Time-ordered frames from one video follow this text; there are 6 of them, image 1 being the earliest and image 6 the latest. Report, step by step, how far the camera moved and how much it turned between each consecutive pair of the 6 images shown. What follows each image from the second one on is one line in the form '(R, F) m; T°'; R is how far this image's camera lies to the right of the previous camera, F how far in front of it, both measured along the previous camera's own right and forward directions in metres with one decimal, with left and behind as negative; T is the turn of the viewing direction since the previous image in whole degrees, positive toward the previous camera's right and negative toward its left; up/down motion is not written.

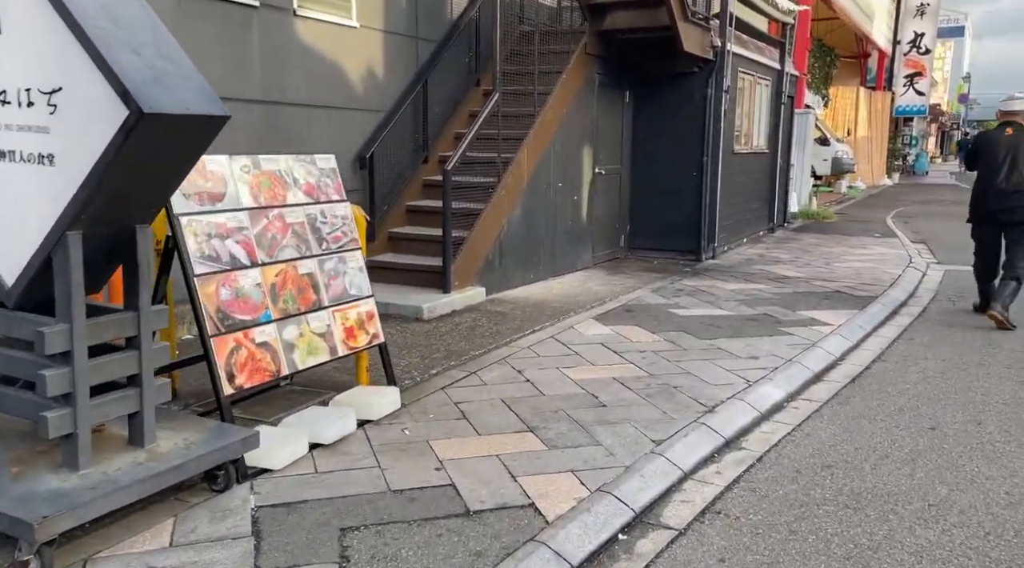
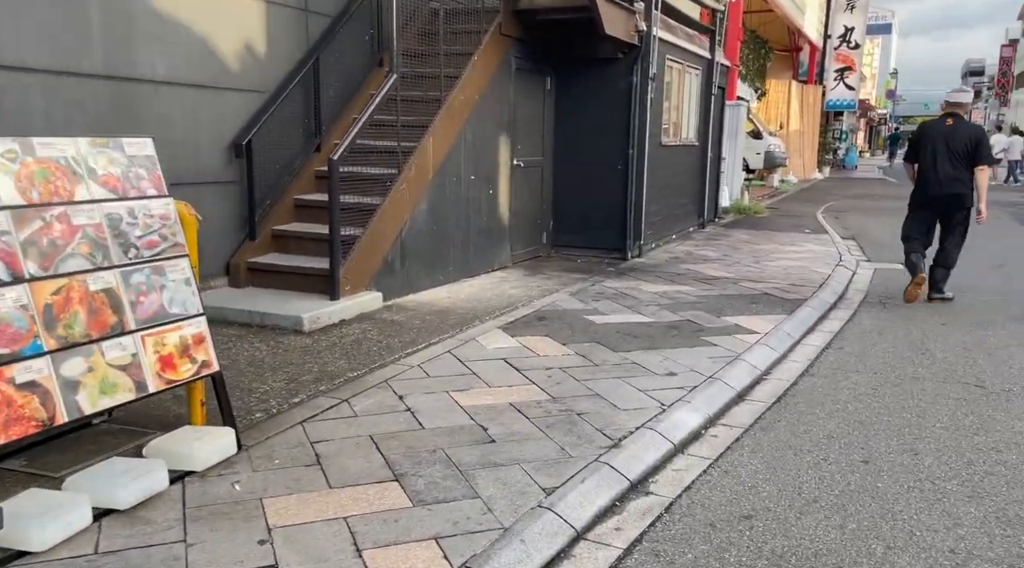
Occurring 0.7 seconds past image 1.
(+0.2, +0.6) m; +4°
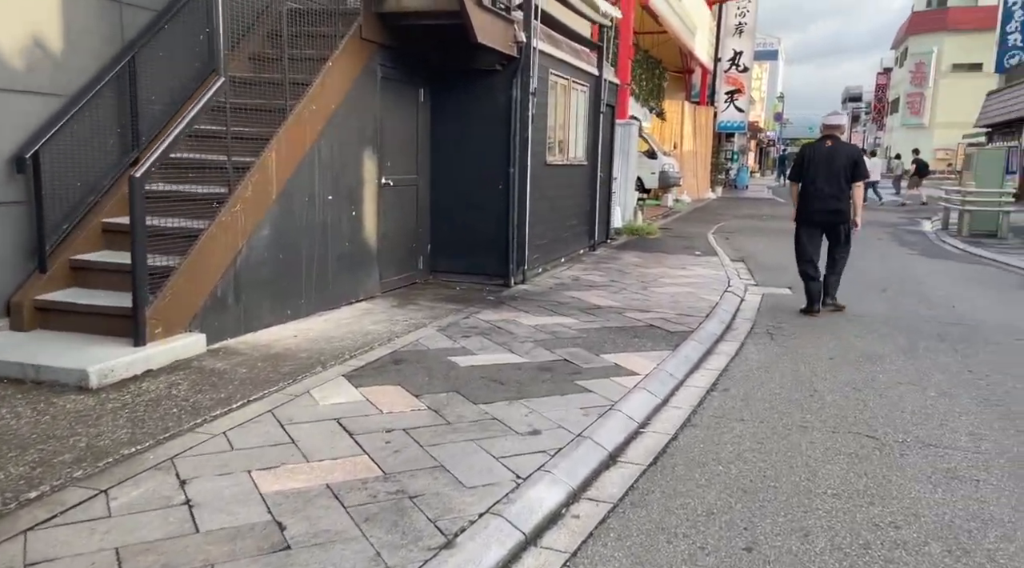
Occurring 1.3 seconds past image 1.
(+0.3, +0.7) m; +6°
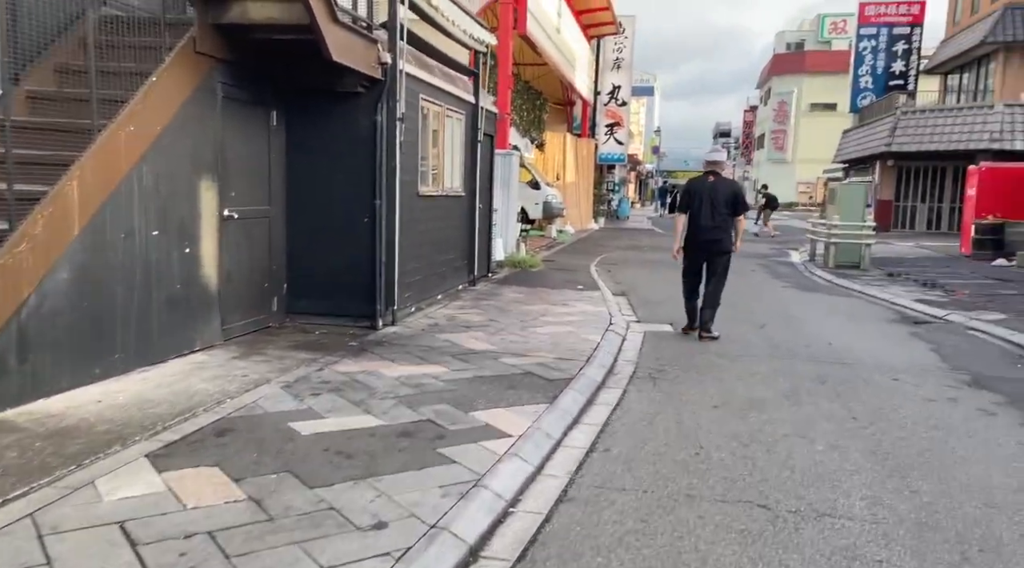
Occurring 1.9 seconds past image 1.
(+0.2, +0.7) m; +7°
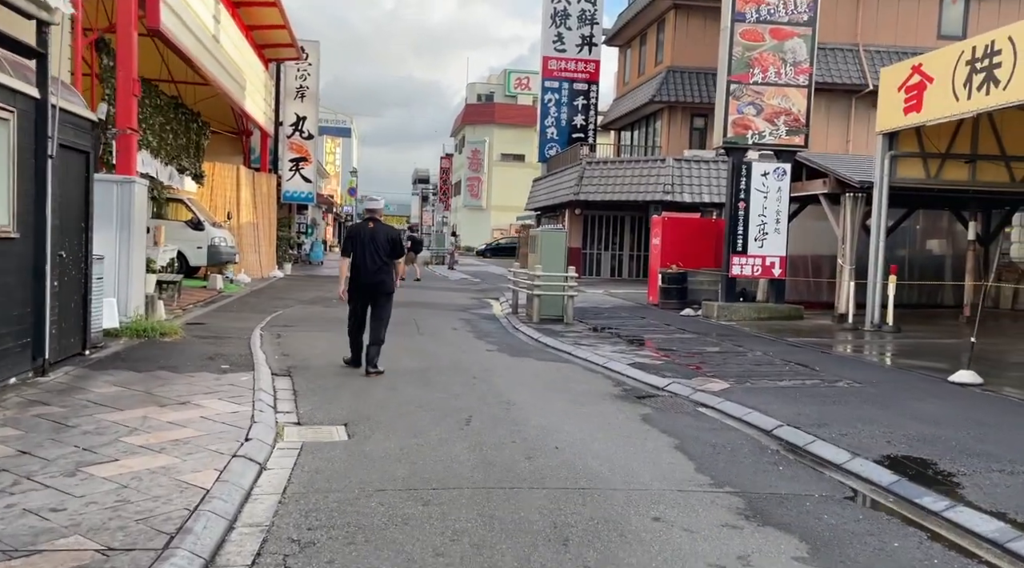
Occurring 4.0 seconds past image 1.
(+0.9, +3.5) m; +18°
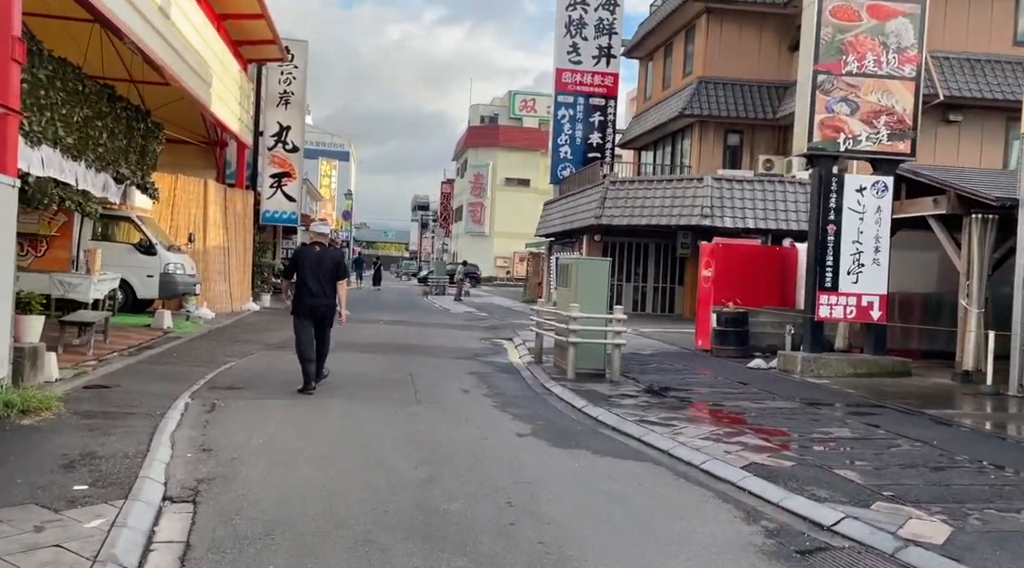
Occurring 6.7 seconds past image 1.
(-0.5, +4.7) m; 0°
